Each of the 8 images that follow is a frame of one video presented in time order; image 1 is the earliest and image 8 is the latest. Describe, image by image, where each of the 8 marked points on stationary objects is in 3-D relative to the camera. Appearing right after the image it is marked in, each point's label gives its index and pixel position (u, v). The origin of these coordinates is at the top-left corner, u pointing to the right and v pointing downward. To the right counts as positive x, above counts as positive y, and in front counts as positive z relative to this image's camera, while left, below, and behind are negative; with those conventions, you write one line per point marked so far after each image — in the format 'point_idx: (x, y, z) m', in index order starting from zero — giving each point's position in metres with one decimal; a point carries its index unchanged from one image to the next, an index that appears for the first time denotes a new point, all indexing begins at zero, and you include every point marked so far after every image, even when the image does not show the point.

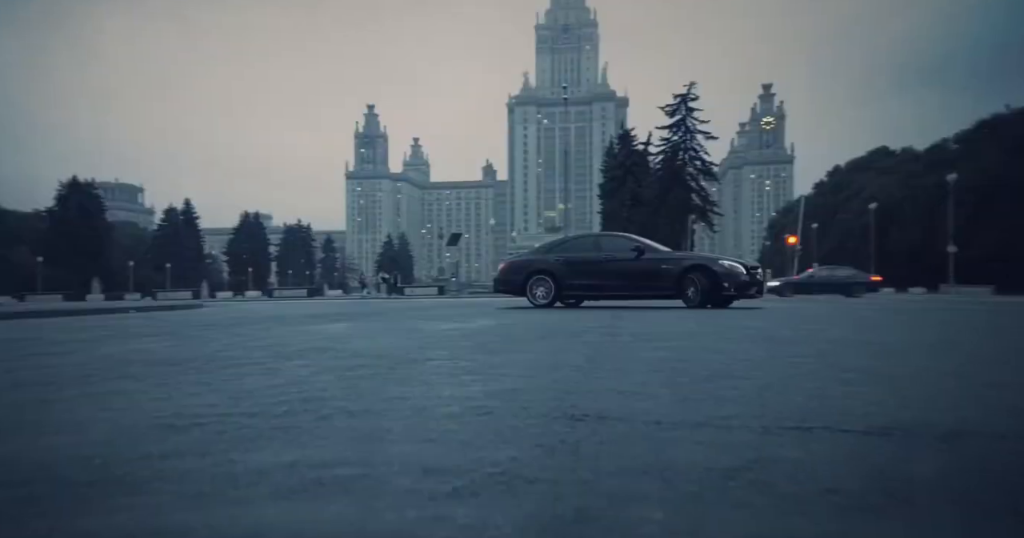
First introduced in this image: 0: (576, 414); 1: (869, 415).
0: (+0.4, -0.9, +4.8) m
1: (+2.0, -0.8, +4.4) m
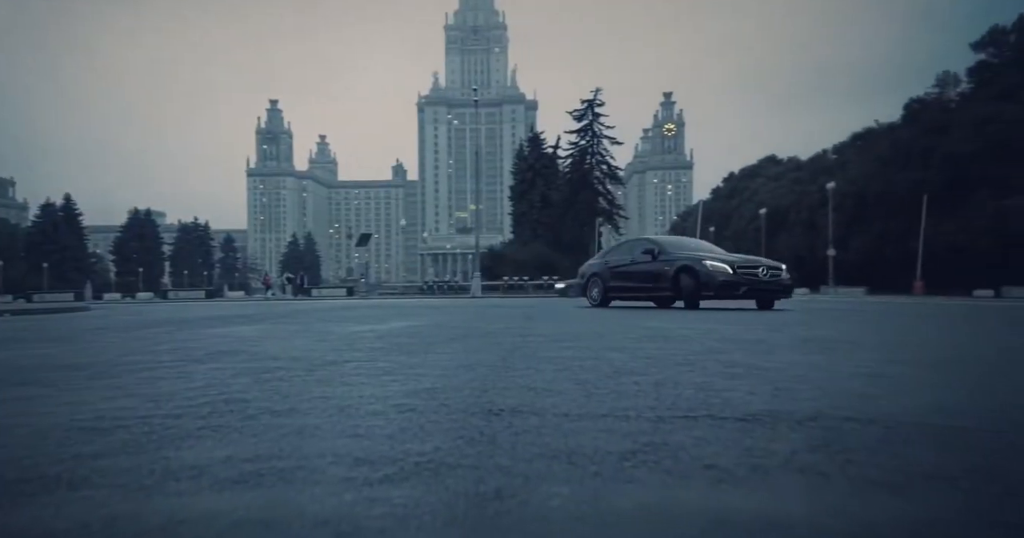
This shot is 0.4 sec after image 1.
0: (-0.1, -0.9, +5.2) m
1: (+1.5, -0.9, +5.0) m
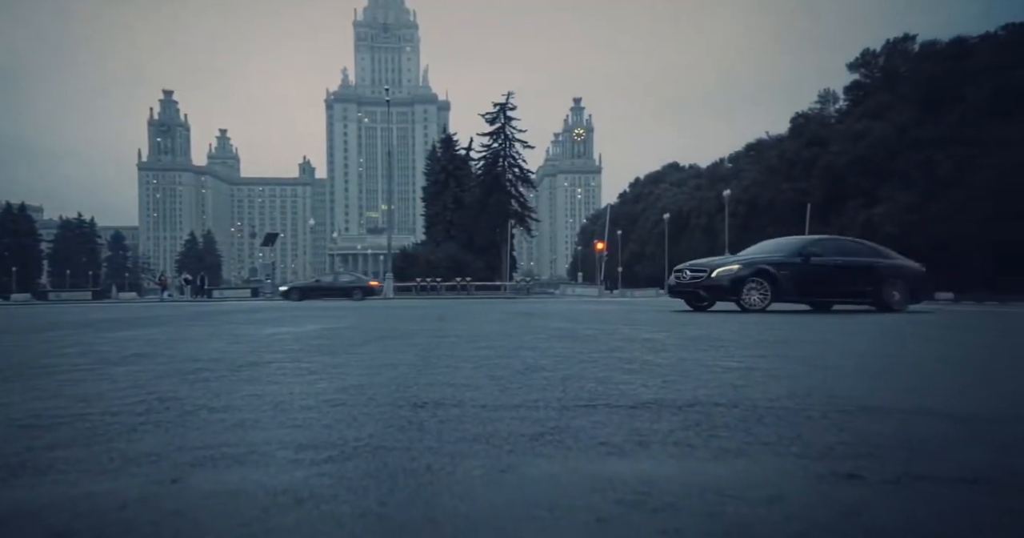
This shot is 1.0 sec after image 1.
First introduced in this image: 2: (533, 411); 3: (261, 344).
0: (-0.7, -1.0, +5.8) m
1: (+0.9, -0.9, +5.8) m
2: (+0.1, -0.9, +5.2) m
3: (-4.3, -1.3, +13.4) m
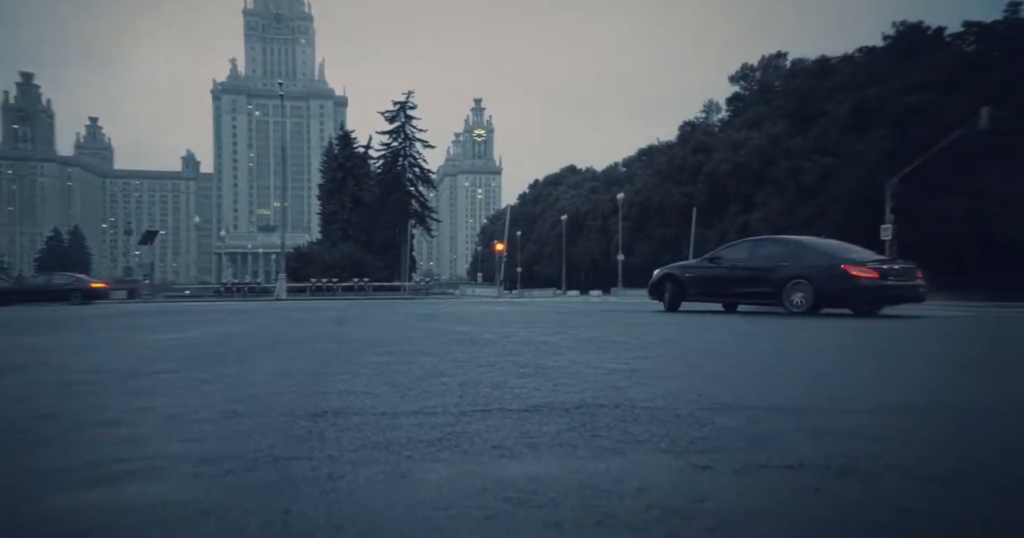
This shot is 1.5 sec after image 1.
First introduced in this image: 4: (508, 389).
0: (-1.5, -1.1, +6.0) m
1: (+0.1, -1.0, +6.2) m
2: (-0.6, -1.0, +5.5) m
3: (-6.0, -1.4, +13.0) m
4: (0.0, -1.0, +6.7) m
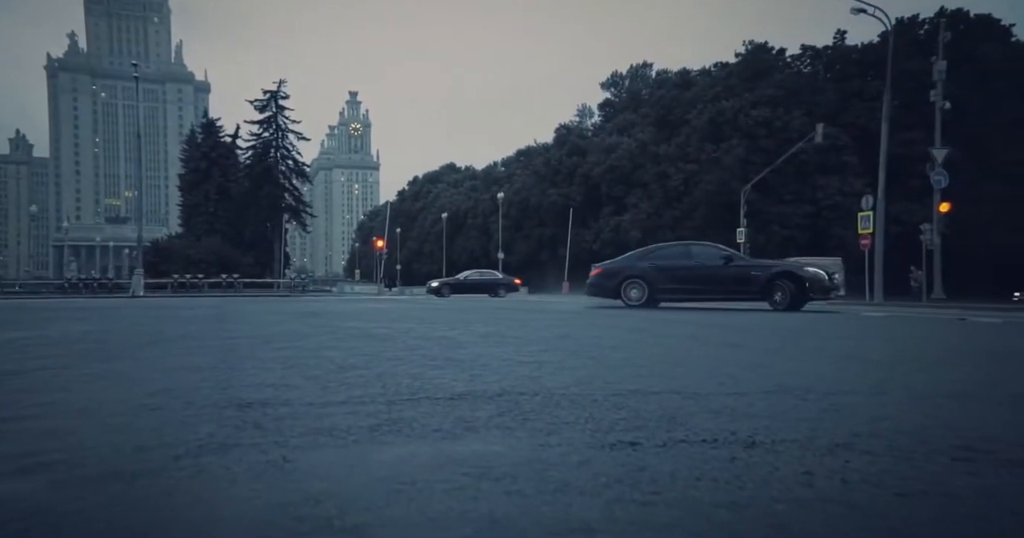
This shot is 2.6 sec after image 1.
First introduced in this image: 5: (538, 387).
0: (-2.1, -1.0, +6.0) m
1: (-0.5, -1.0, +6.5) m
2: (-1.1, -1.0, +5.7) m
3: (-7.7, -1.3, +12.2) m
4: (-0.8, -1.0, +7.0) m
5: (+0.2, -1.0, +6.7) m
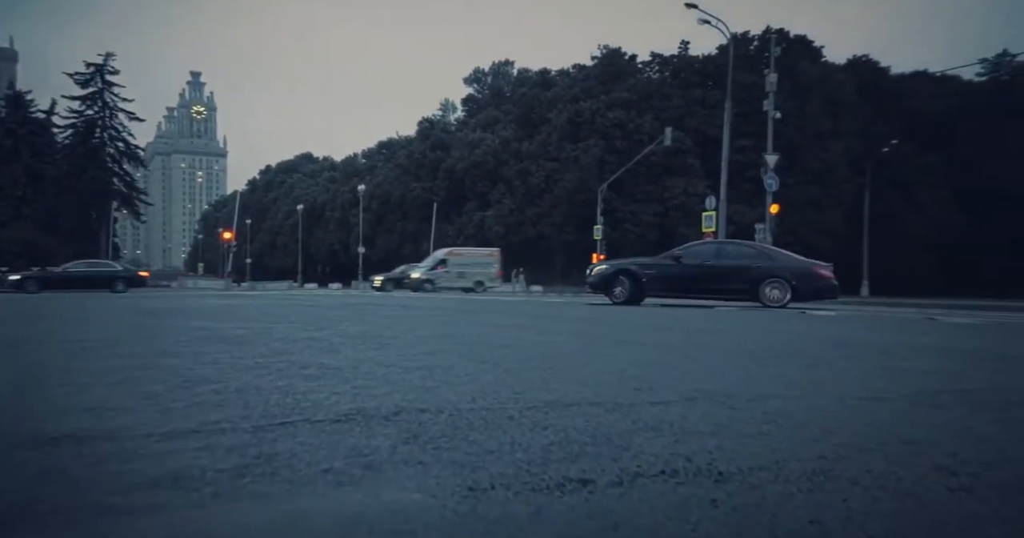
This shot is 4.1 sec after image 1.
0: (-2.7, -1.0, +4.6) m
1: (-1.2, -0.9, +5.3) m
2: (-1.7, -0.9, +4.4) m
3: (-9.4, -1.1, +9.7) m
4: (-1.6, -0.9, +5.8) m
5: (-0.6, -0.9, +5.7) m
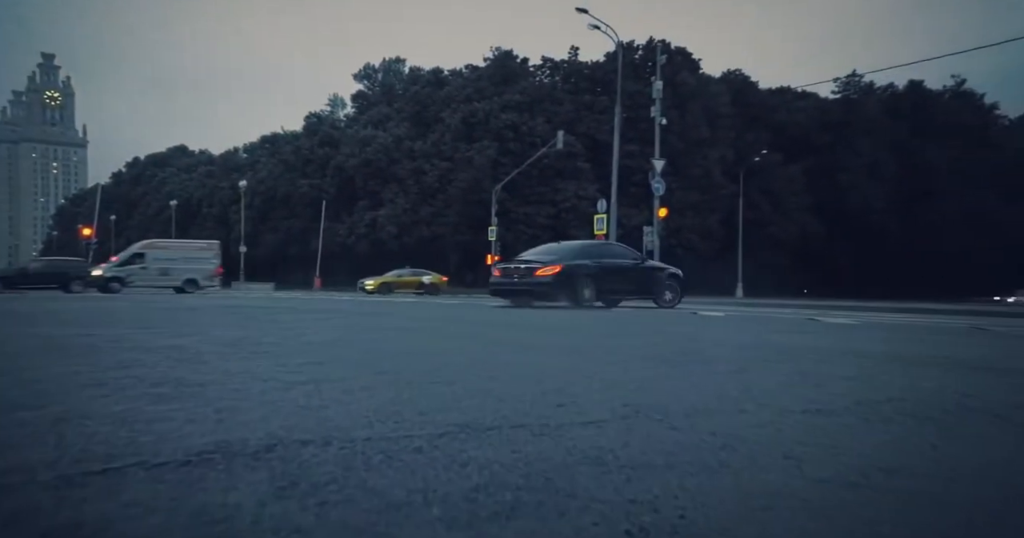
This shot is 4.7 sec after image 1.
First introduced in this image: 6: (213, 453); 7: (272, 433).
0: (-3.1, -0.9, +3.2) m
1: (-1.7, -0.9, +4.1) m
2: (-2.0, -0.9, +3.2) m
3: (-10.4, -1.1, +7.3) m
4: (-2.1, -0.9, +4.5) m
5: (-1.1, -0.9, +4.6) m
6: (-1.5, -0.9, +3.9) m
7: (-1.3, -0.9, +4.4) m
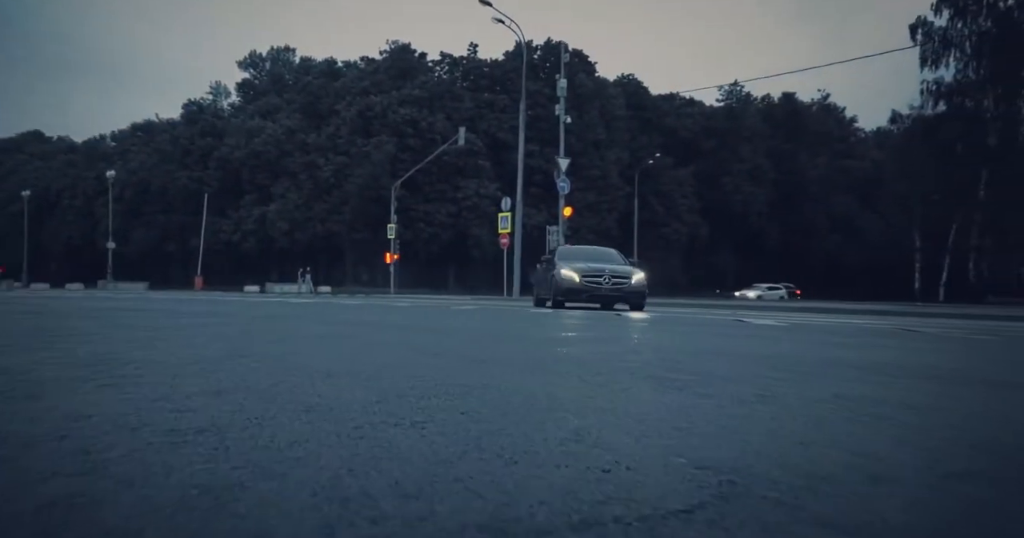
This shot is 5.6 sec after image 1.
0: (-2.6, -0.9, +0.8) m
1: (-1.4, -0.9, +1.9) m
2: (-1.6, -0.9, +0.9) m
3: (-10.4, -1.0, +3.9) m
4: (-1.8, -0.9, +2.3) m
5: (-0.8, -0.9, +2.5) m
6: (-1.1, -0.9, +1.7) m
7: (-1.0, -0.9, +2.2) m
